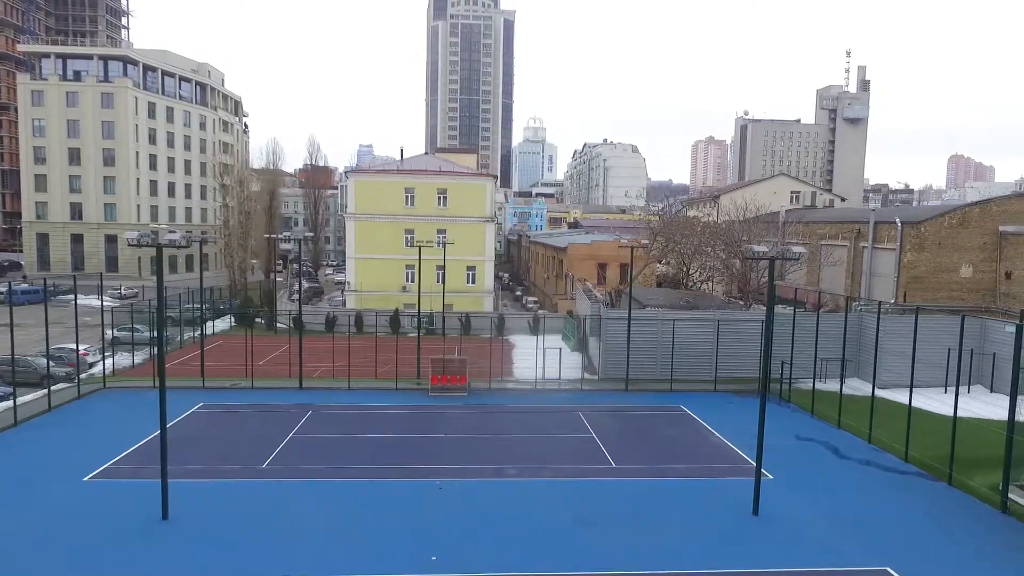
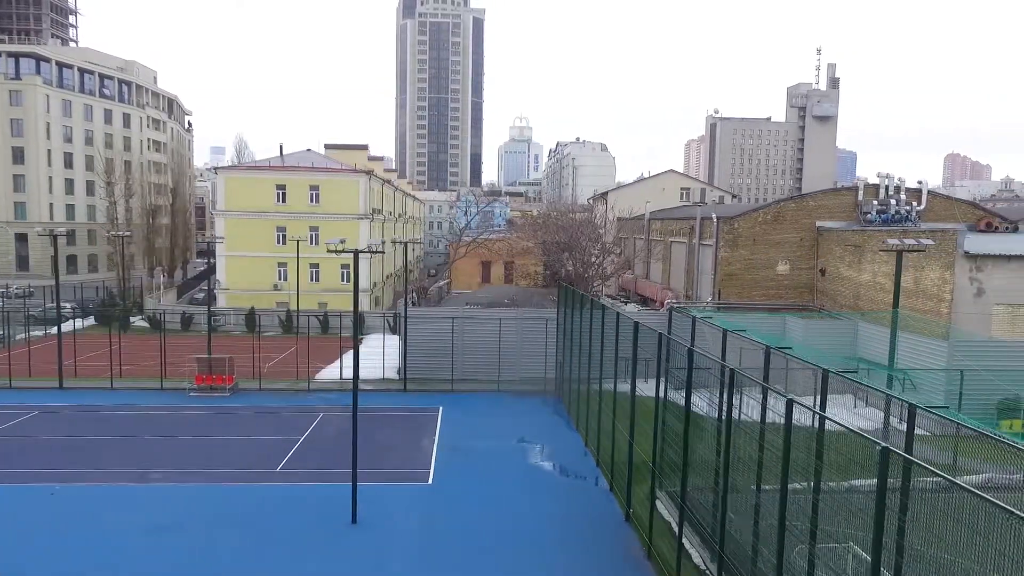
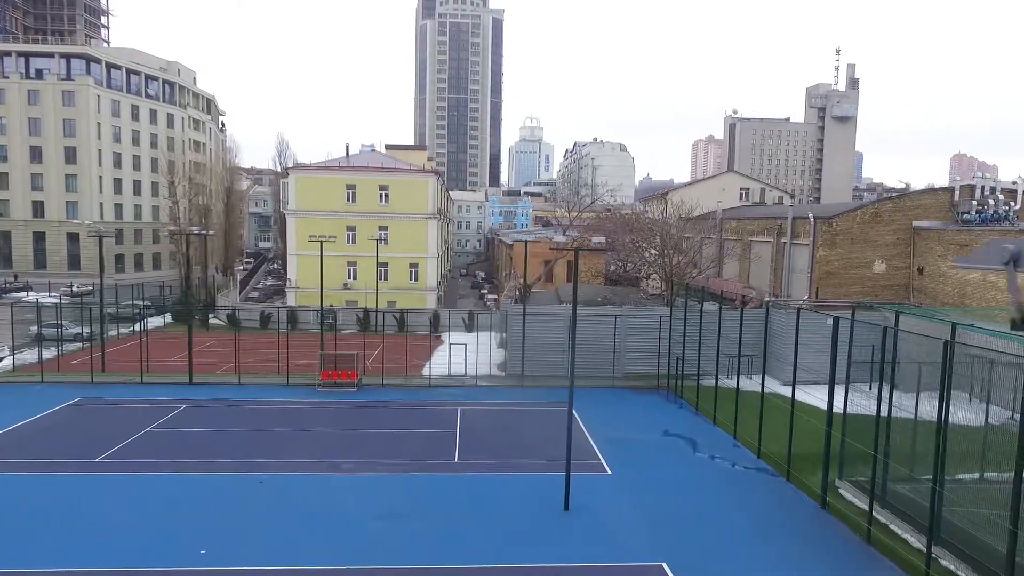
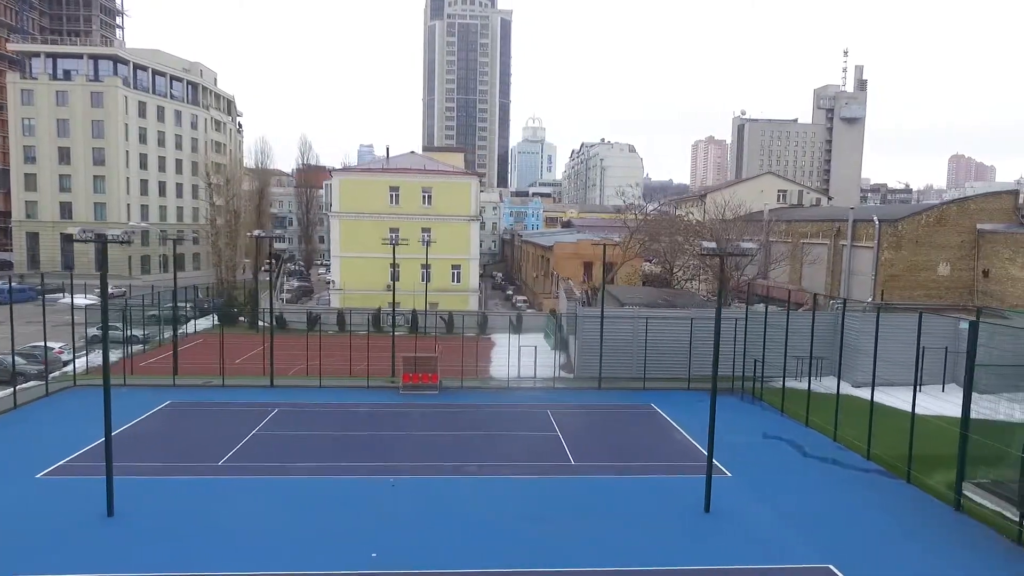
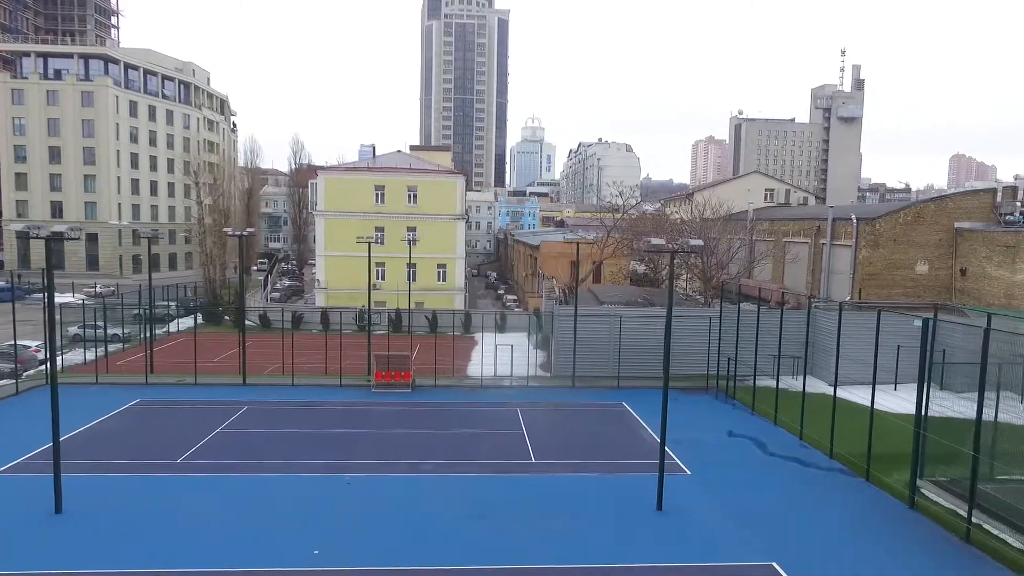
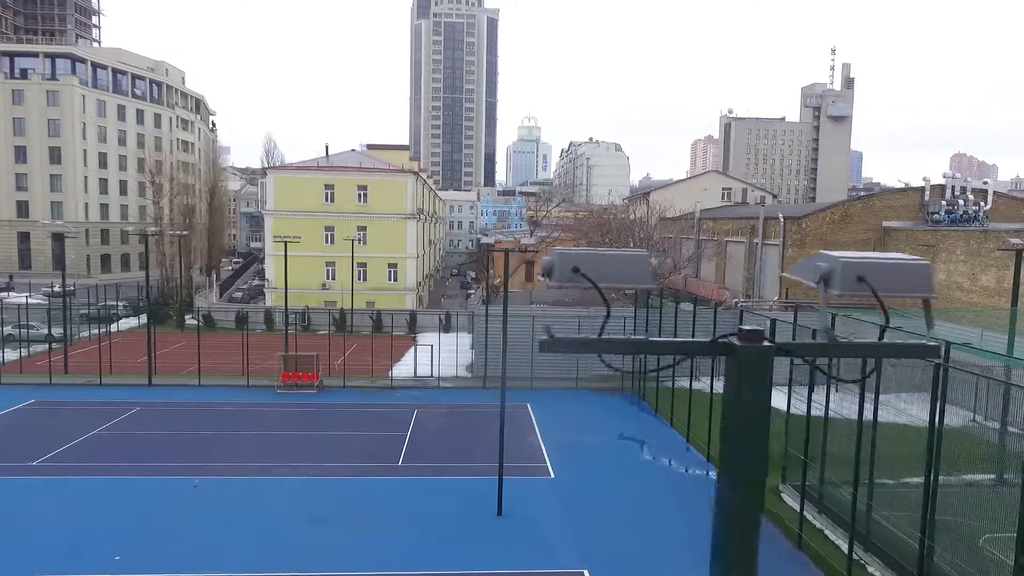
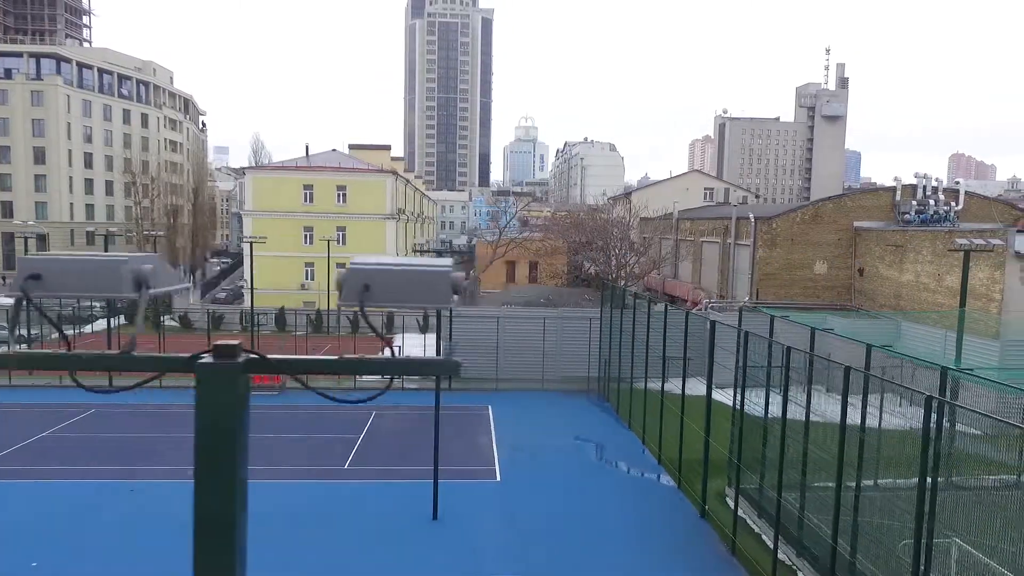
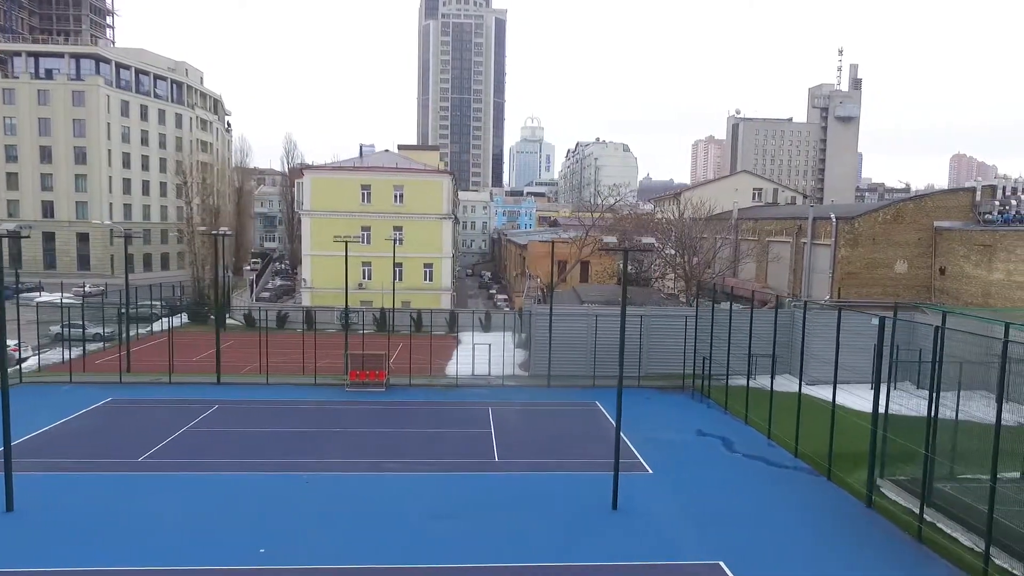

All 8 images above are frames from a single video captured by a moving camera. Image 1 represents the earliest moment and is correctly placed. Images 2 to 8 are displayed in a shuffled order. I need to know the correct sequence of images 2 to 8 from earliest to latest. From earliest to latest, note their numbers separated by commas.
4, 5, 8, 3, 6, 7, 2
